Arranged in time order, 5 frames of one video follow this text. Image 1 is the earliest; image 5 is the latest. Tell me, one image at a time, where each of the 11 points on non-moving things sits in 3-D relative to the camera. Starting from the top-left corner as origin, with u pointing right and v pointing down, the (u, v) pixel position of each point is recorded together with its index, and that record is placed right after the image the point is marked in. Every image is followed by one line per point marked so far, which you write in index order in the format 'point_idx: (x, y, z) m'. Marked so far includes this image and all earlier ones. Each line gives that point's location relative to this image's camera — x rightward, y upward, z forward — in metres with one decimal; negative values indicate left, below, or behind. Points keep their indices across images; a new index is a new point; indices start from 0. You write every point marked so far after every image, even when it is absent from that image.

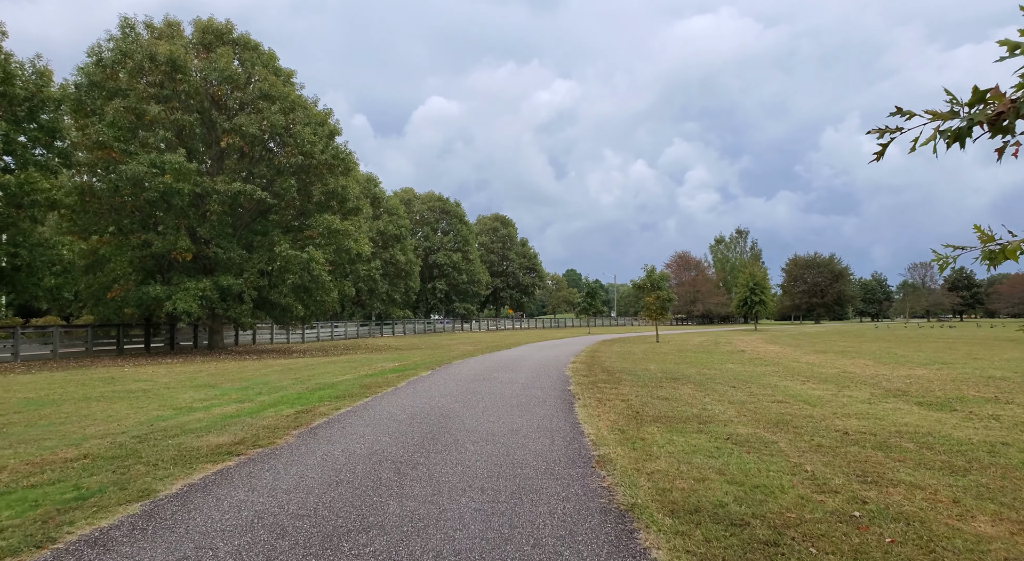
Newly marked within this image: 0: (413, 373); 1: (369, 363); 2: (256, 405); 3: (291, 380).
0: (-2.2, -2.1, +14.3) m
1: (-4.0, -2.4, +18.1) m
2: (-3.8, -1.9, +9.4) m
3: (-4.5, -2.1, +13.1) m
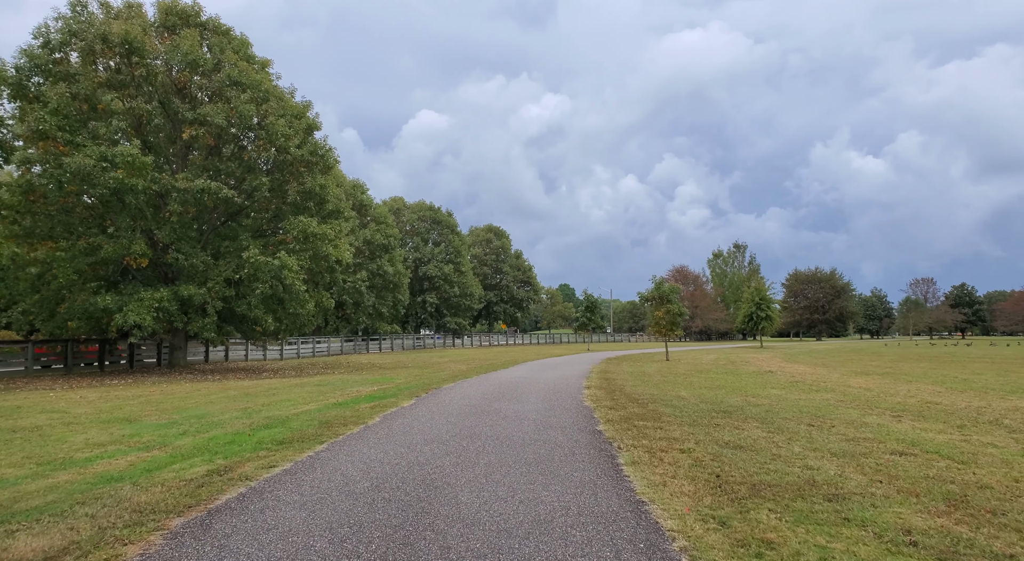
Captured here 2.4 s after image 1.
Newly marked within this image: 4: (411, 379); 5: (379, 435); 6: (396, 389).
0: (-2.1, -2.2, +11.6) m
1: (-4.0, -2.6, +15.3) m
2: (-3.6, -1.8, +6.7) m
3: (-4.4, -2.1, +10.3) m
4: (-2.8, -2.8, +18.1) m
5: (-1.6, -1.9, +7.7) m
6: (-2.6, -2.5, +14.6) m
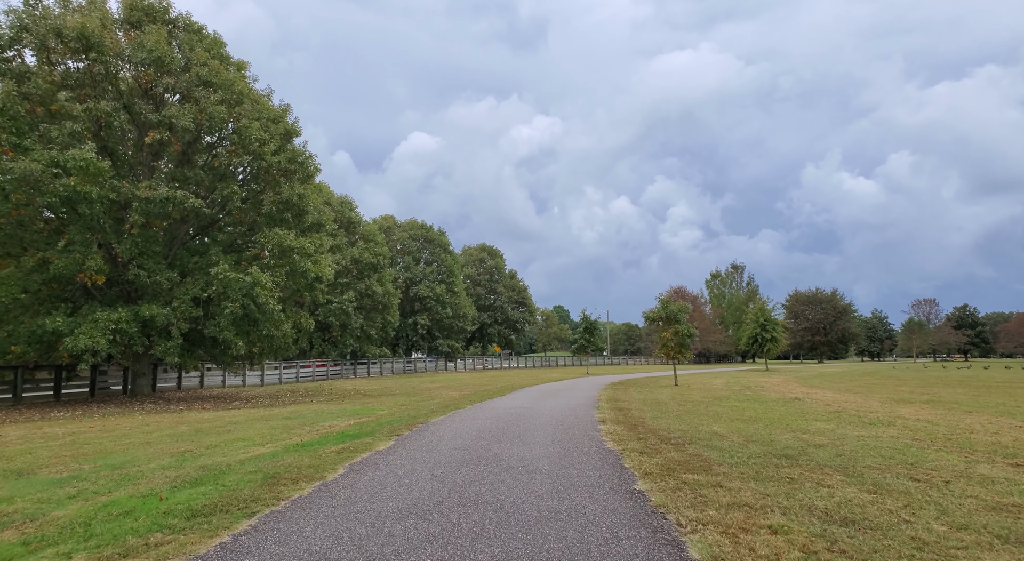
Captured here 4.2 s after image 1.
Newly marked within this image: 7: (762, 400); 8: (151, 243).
0: (-2.1, -2.4, +9.4) m
1: (-4.0, -2.9, +13.2) m
2: (-3.5, -1.9, +4.5) m
3: (-4.4, -2.3, +8.2) m
4: (-2.8, -3.2, +15.9) m
5: (-1.5, -1.9, +5.6) m
6: (-2.6, -2.8, +12.4) m
7: (+7.3, -3.5, +18.7) m
8: (-11.2, +1.2, +19.9) m
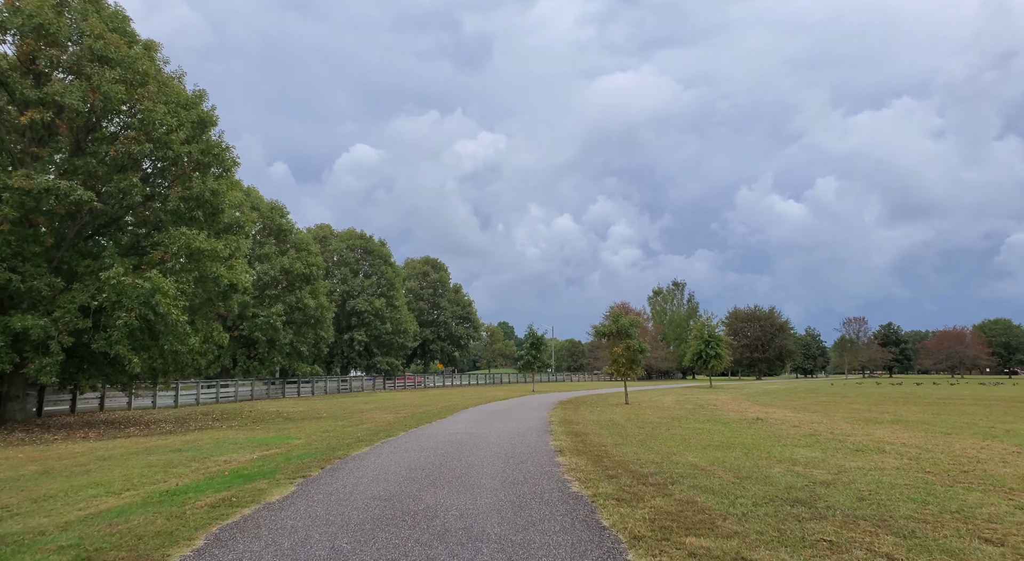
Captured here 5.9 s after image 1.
0: (-2.8, -2.4, +7.2) m
1: (-5.0, -3.0, +10.8) m
2: (-3.8, -1.7, +2.2) m
3: (-4.9, -2.2, +5.8) m
4: (-4.1, -3.3, +13.6) m
5: (-1.9, -1.8, +3.5) m
6: (-3.6, -2.8, +10.2) m
7: (+5.7, -3.8, +17.3) m
8: (-12.8, +1.0, +16.9) m
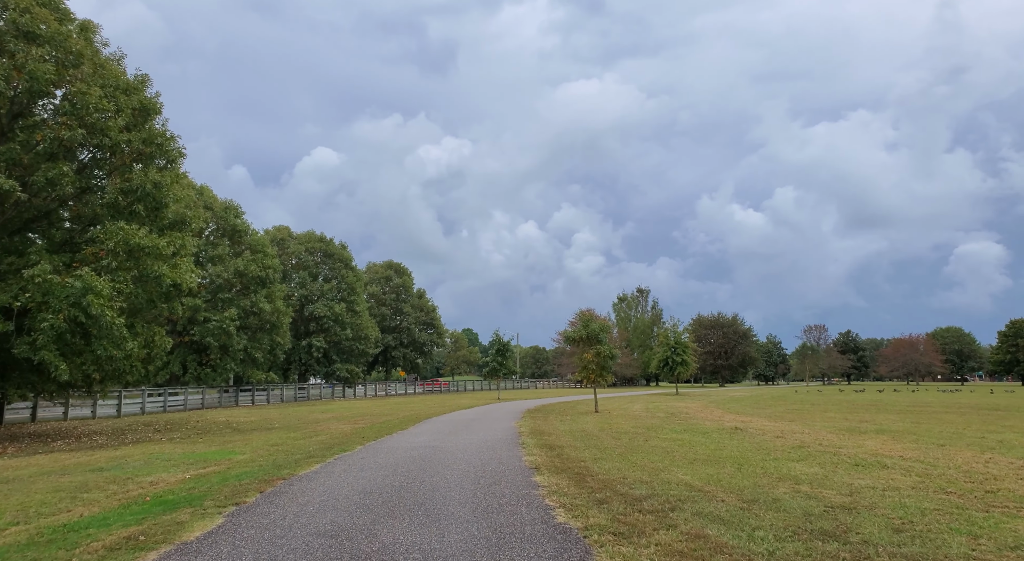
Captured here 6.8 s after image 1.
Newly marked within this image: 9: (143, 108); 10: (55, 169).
0: (-3.1, -2.3, +6.0) m
1: (-5.5, -2.9, +9.4) m
2: (-3.8, -1.5, +0.9) m
3: (-5.1, -2.1, +4.4) m
4: (-4.7, -3.3, +12.2) m
5: (-1.9, -1.6, +2.3) m
6: (-4.0, -2.7, +8.9) m
7: (+4.9, -3.9, +16.5) m
8: (-13.5, +1.1, +15.1) m
9: (-10.9, +5.1, +18.9) m
10: (-11.6, +2.8, +16.3) m
